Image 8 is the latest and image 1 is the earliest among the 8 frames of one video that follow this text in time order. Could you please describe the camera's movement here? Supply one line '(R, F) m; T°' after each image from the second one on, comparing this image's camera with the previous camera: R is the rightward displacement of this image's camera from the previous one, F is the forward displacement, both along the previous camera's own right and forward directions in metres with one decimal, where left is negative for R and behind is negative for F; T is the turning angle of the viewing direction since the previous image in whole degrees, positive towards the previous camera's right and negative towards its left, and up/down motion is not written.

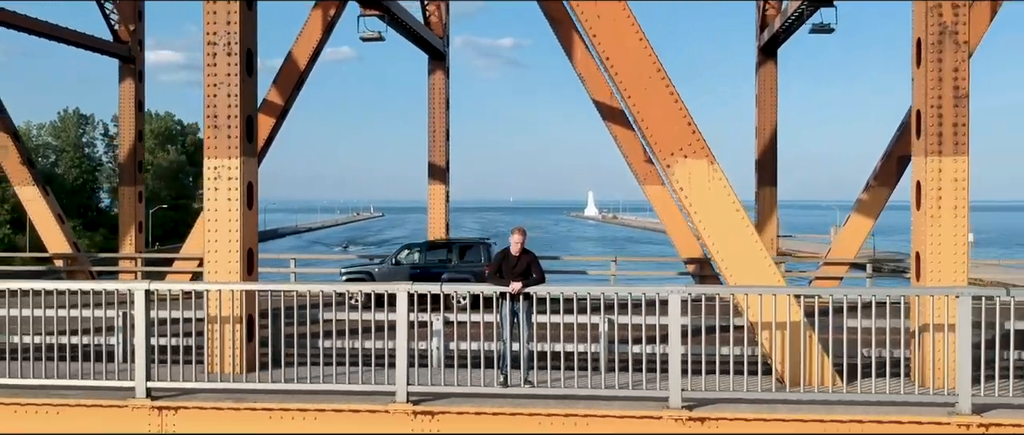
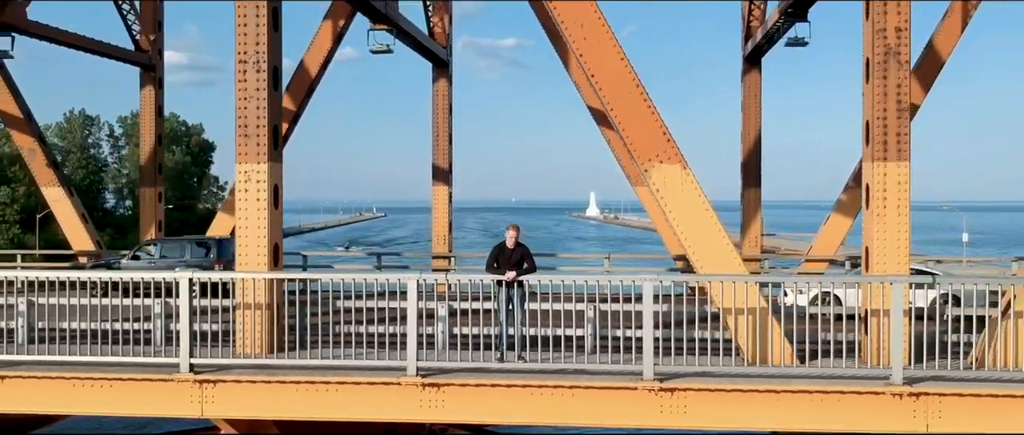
(0.0, -0.7) m; 0°
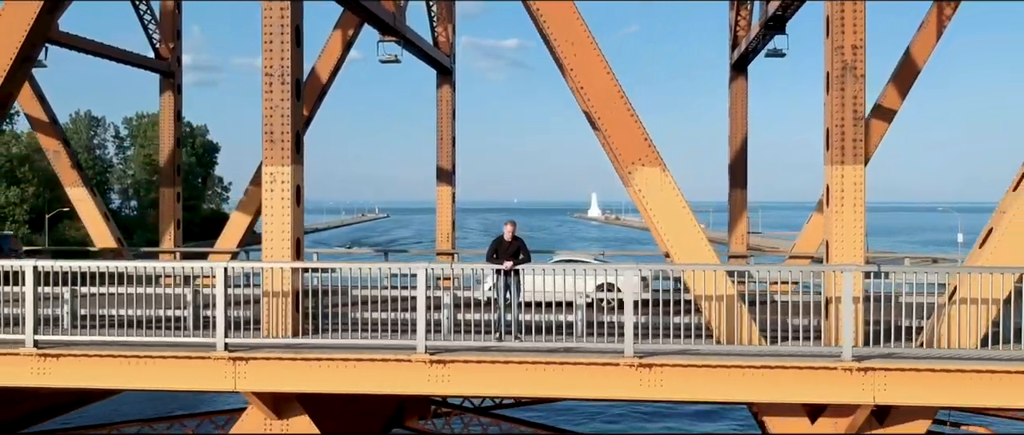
(0.0, -0.7) m; 0°
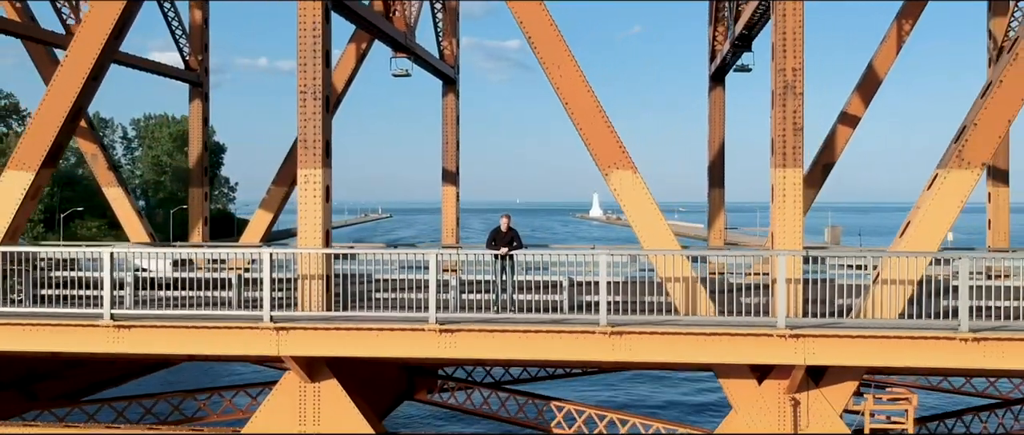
(+0.1, -1.3) m; 0°
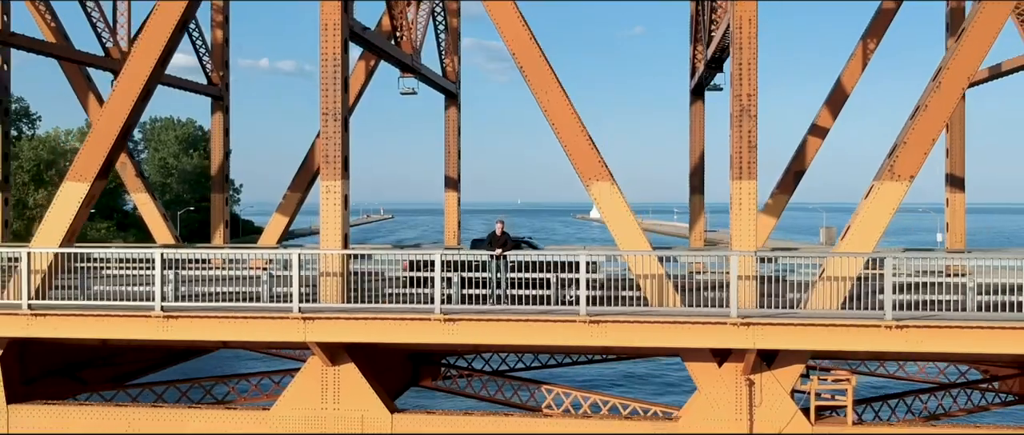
(+0.1, -1.2) m; 0°
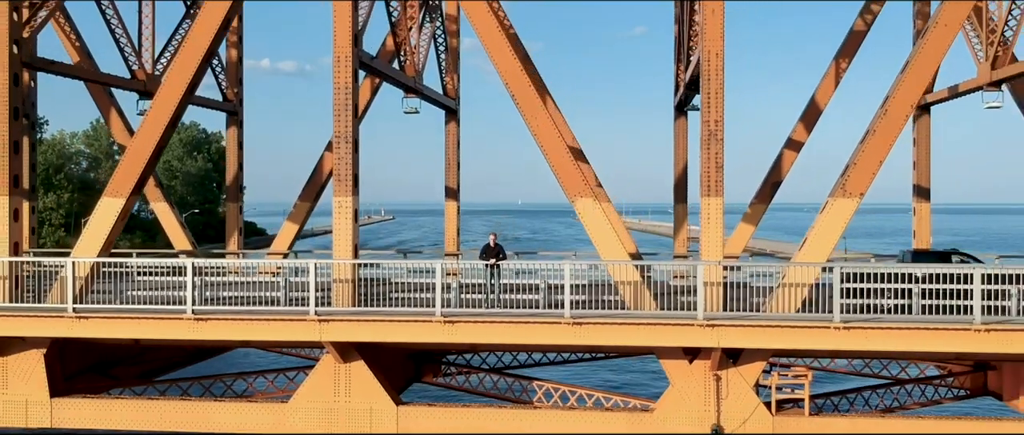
(+0.1, -1.1) m; 0°
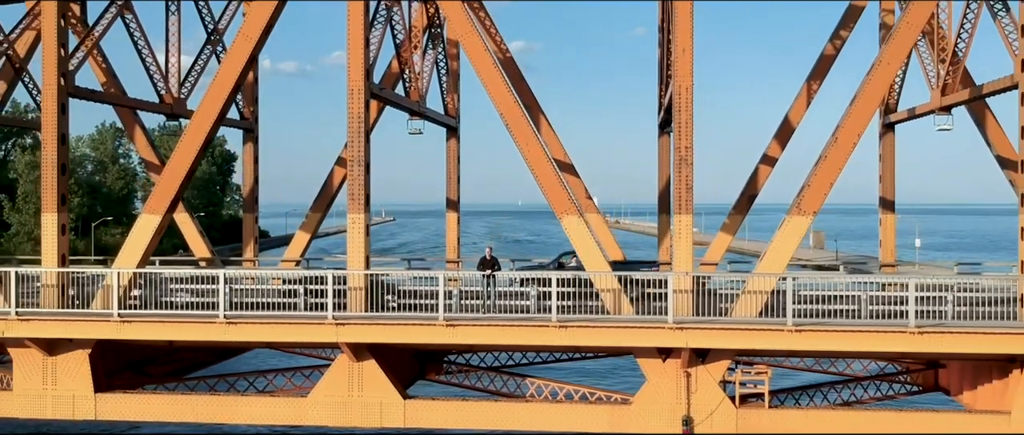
(+0.1, -1.3) m; 0°
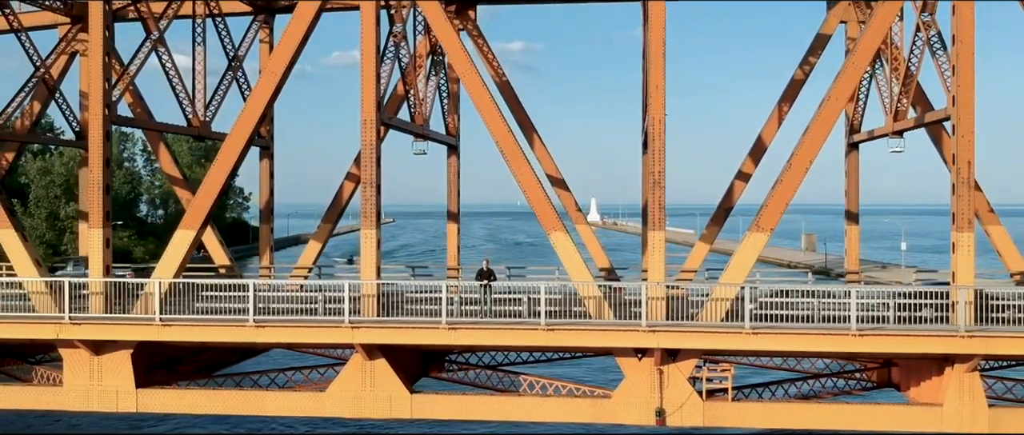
(+0.1, -1.5) m; 0°
